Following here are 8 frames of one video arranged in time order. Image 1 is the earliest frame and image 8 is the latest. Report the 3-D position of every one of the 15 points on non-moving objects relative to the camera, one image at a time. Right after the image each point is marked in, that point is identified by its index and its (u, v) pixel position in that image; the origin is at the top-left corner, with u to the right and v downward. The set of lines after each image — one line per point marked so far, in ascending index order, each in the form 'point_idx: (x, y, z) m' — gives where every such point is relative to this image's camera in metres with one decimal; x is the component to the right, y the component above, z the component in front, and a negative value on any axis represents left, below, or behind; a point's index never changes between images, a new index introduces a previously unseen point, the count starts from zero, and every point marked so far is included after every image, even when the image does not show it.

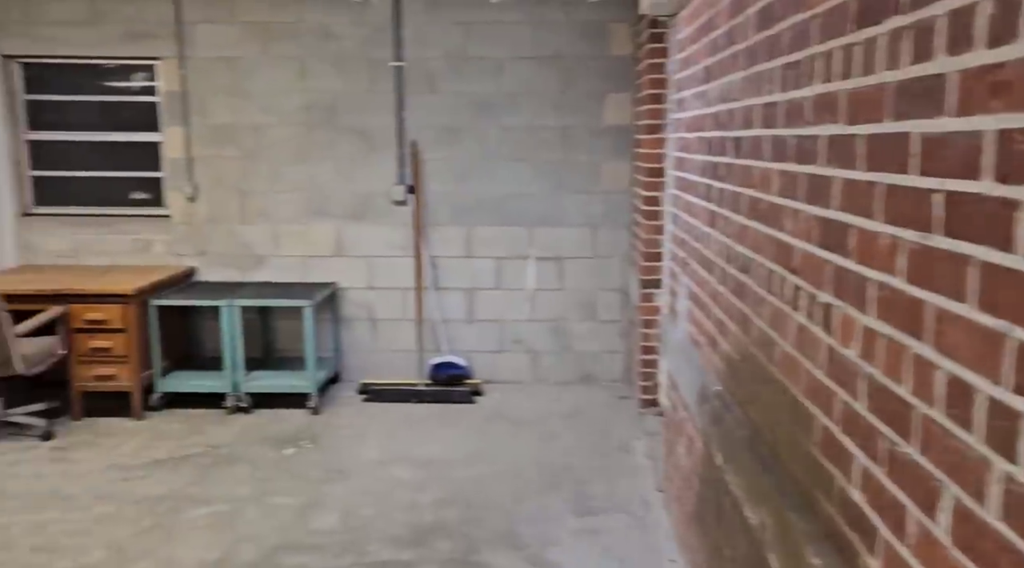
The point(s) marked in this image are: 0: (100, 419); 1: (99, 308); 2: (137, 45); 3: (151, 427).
0: (-2.3, -0.7, +4.3) m
1: (-2.2, -0.1, +4.2) m
2: (-2.2, +1.4, +4.7) m
3: (-1.9, -0.8, +4.2) m
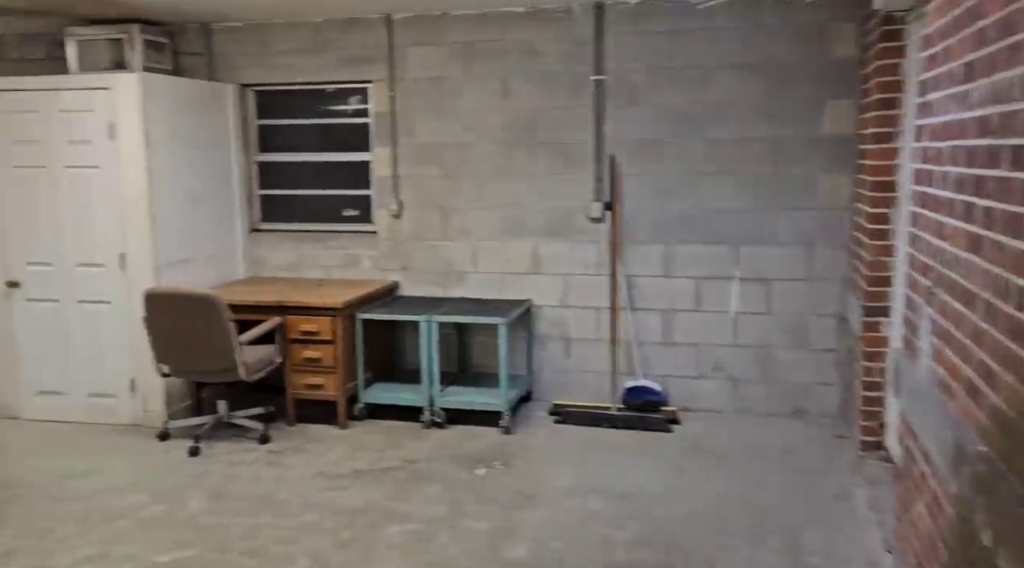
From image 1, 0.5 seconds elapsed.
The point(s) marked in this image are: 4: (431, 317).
0: (-1.2, -0.8, +4.6) m
1: (-1.1, -0.2, +4.5) m
2: (-1.0, +1.3, +5.0) m
3: (-0.9, -0.8, +4.3) m
4: (-0.5, -0.2, +4.4) m
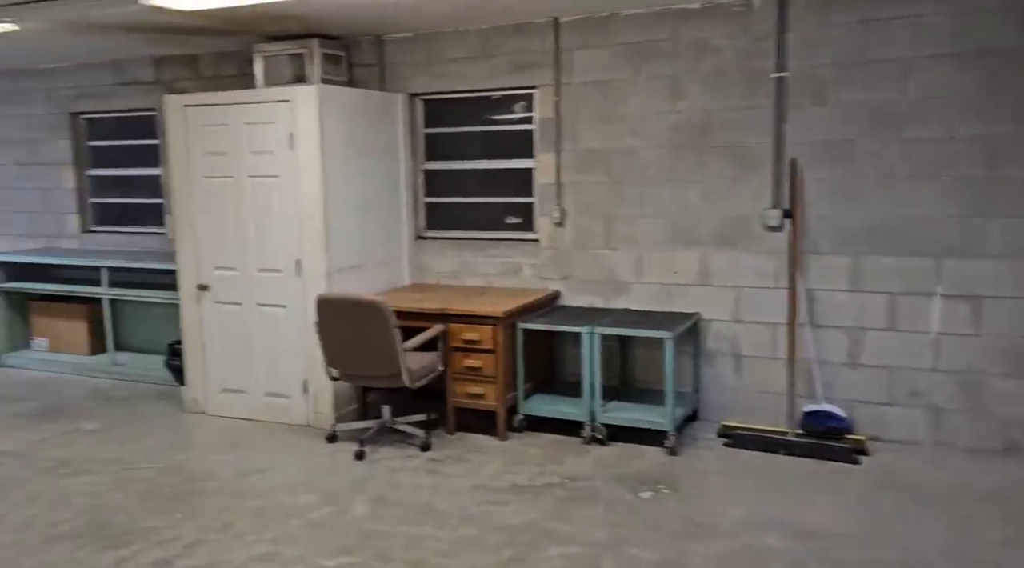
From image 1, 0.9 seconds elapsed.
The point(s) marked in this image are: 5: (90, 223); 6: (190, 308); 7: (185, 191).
0: (-0.2, -0.9, +4.6) m
1: (-0.2, -0.3, +4.5) m
2: (0.0, +1.3, +4.9) m
3: (0.0, -0.9, +4.3) m
4: (+0.4, -0.2, +4.3) m
5: (-3.6, +0.5, +6.8) m
6: (-2.1, -0.2, +5.2) m
7: (-2.1, +0.6, +5.0) m
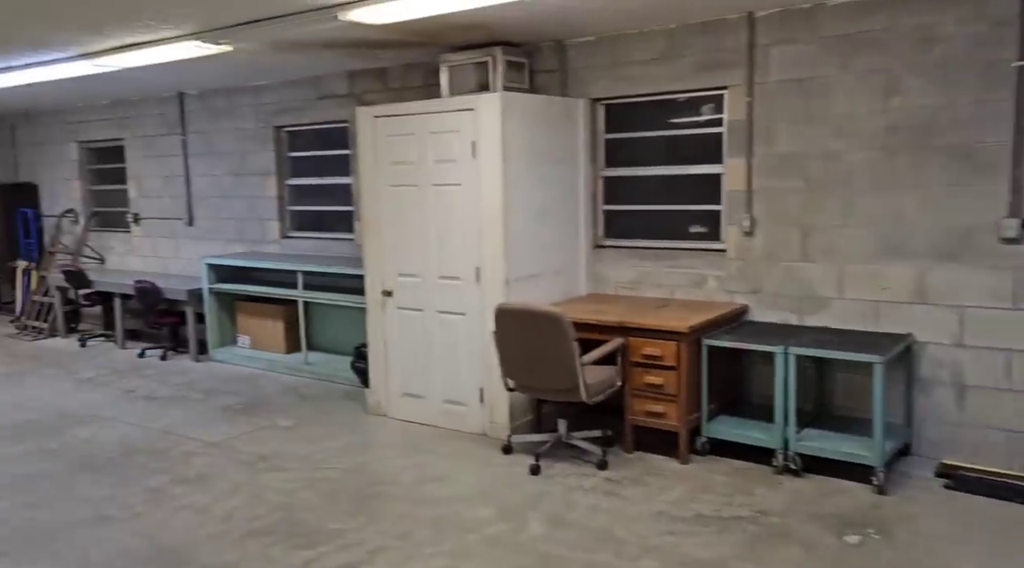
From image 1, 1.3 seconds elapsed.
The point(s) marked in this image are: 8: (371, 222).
0: (+0.7, -0.9, +4.3) m
1: (+0.8, -0.3, +4.2) m
2: (+1.2, +1.2, +4.6) m
3: (+0.9, -1.0, +4.0) m
4: (+1.4, -0.3, +3.9) m
5: (-2.1, +0.5, +7.3) m
6: (-0.9, -0.2, +5.3) m
7: (-0.9, +0.6, +5.2) m
8: (-0.9, +0.4, +5.2) m
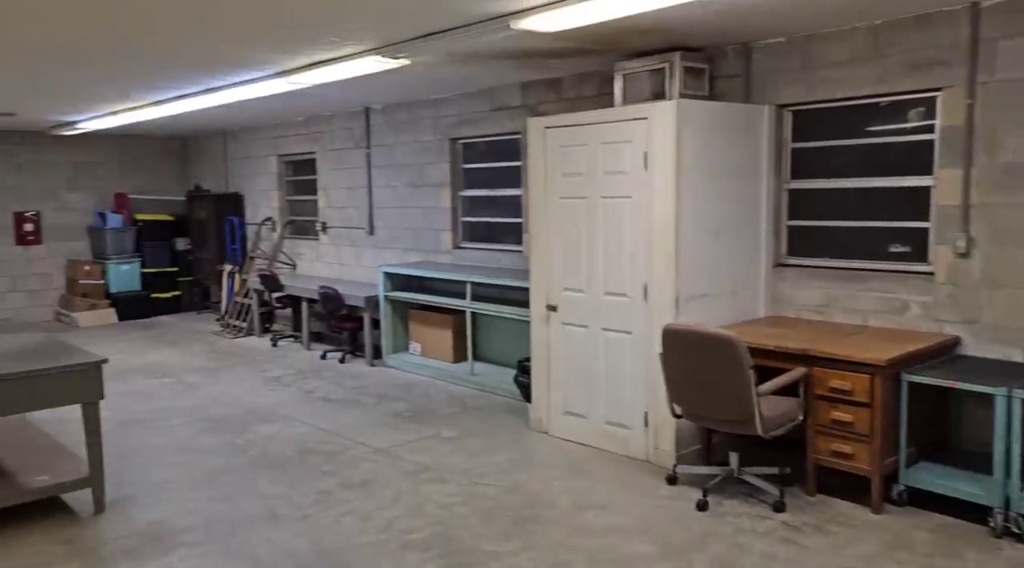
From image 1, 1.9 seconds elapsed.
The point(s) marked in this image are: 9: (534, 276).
0: (+1.6, -1.1, +3.9) m
1: (+1.6, -0.4, +3.8) m
2: (+2.1, +1.1, +4.1) m
3: (+1.7, -1.1, +3.5) m
4: (+2.1, -0.5, +3.4) m
5: (-0.5, +0.4, +7.4) m
6: (+0.2, -0.3, +5.2) m
7: (+0.2, +0.5, +5.1) m
8: (+0.2, +0.3, +5.2) m
9: (+0.1, +0.1, +5.2) m
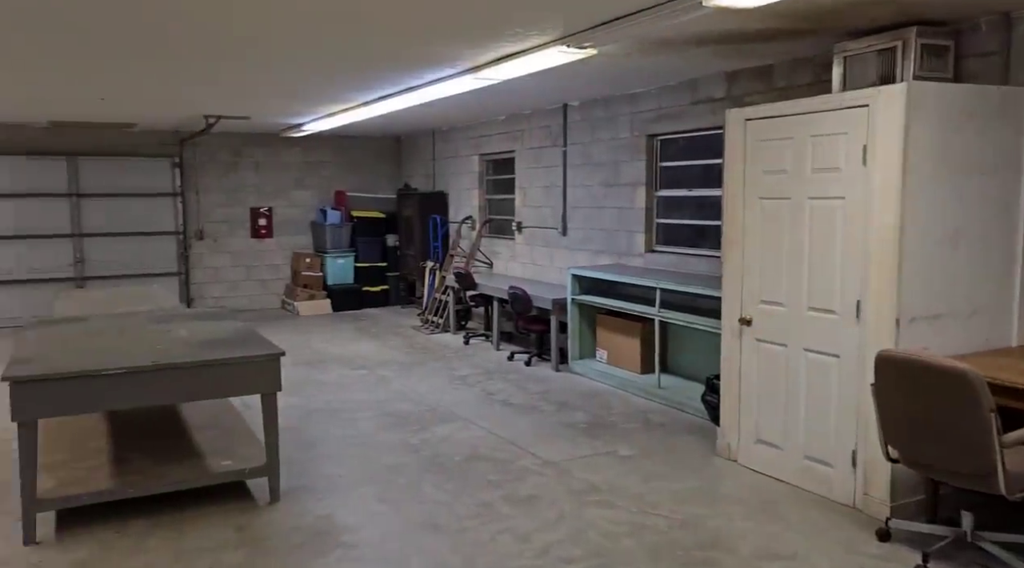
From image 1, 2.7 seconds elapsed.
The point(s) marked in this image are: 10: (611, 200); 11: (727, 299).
0: (+2.3, -1.2, +3.0) m
1: (+2.3, -0.5, +2.9) m
2: (+2.9, +0.9, +3.1) m
3: (+2.3, -1.2, +2.6) m
4: (+2.7, -0.6, +2.4) m
5: (+1.3, +0.4, +6.9) m
6: (+1.3, -0.3, +4.7) m
7: (+1.3, +0.4, +4.6) m
8: (+1.3, +0.3, +4.6) m
9: (+1.3, 0.0, +4.7) m
10: (+0.9, +0.8, +7.3) m
11: (+1.3, -0.1, +4.7) m
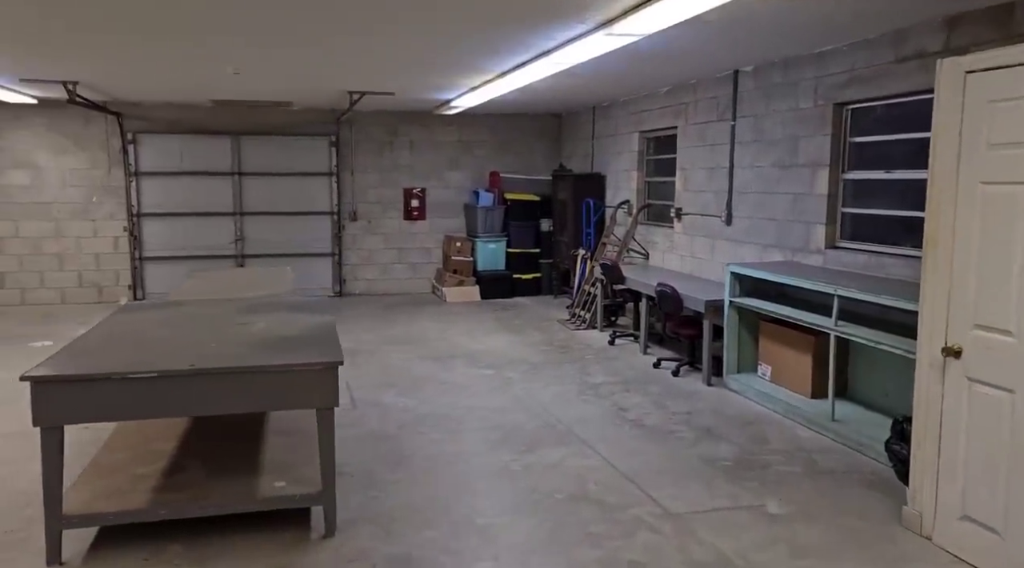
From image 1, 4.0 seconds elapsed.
0: (+2.3, -1.3, +1.6) m
1: (+2.3, -0.7, +1.5) m
2: (+3.1, +0.8, +1.5) m
3: (+2.3, -1.3, +1.2) m
4: (+2.6, -0.7, +0.9) m
5: (+2.3, +0.3, +5.6) m
6: (+1.8, -0.4, +3.4) m
7: (+1.8, +0.3, +3.3) m
8: (+1.8, +0.2, +3.4) m
9: (+1.8, -0.1, +3.4) m
10: (+2.1, +0.8, +6.0) m
11: (+1.8, -0.2, +3.4) m
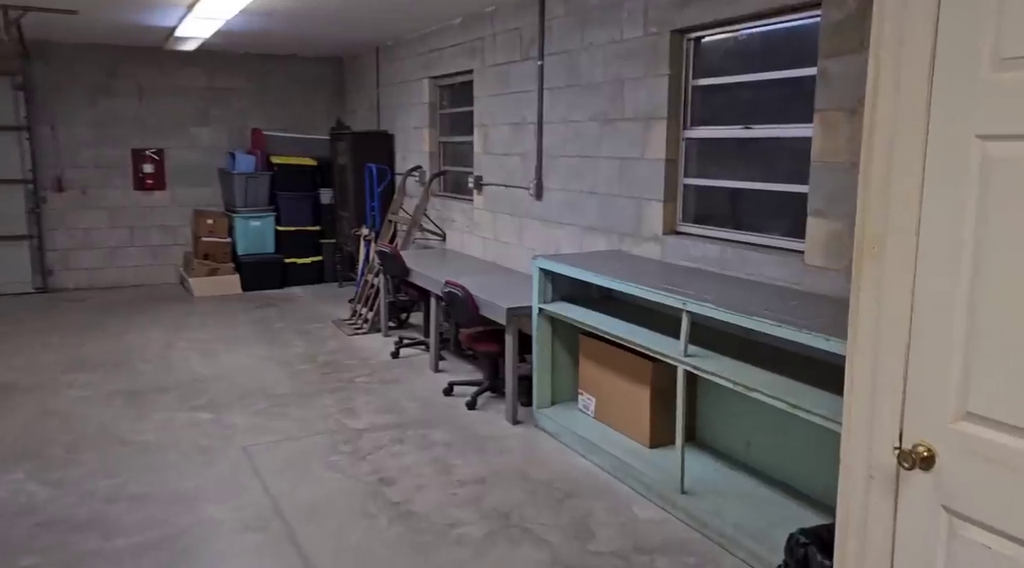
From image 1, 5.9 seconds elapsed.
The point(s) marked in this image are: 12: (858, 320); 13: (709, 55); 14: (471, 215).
0: (+1.8, -1.4, +0.3) m
1: (+1.8, -0.8, +0.1) m
2: (+2.5, +0.6, +0.2) m
3: (+1.8, -1.5, -0.1) m
4: (+2.2, -0.9, -0.4) m
5: (+0.9, +0.3, +4.1) m
6: (+0.9, -0.5, +1.9) m
7: (+0.9, +0.2, +1.7) m
8: (+0.9, +0.1, +1.8) m
9: (+0.8, -0.2, +1.8) m
10: (+0.5, +0.8, +4.4) m
11: (+0.8, -0.3, +1.9) m
12: (+0.8, -0.1, +1.8) m
13: (+1.0, +1.1, +3.9) m
14: (-0.3, +0.5, +6.2) m
